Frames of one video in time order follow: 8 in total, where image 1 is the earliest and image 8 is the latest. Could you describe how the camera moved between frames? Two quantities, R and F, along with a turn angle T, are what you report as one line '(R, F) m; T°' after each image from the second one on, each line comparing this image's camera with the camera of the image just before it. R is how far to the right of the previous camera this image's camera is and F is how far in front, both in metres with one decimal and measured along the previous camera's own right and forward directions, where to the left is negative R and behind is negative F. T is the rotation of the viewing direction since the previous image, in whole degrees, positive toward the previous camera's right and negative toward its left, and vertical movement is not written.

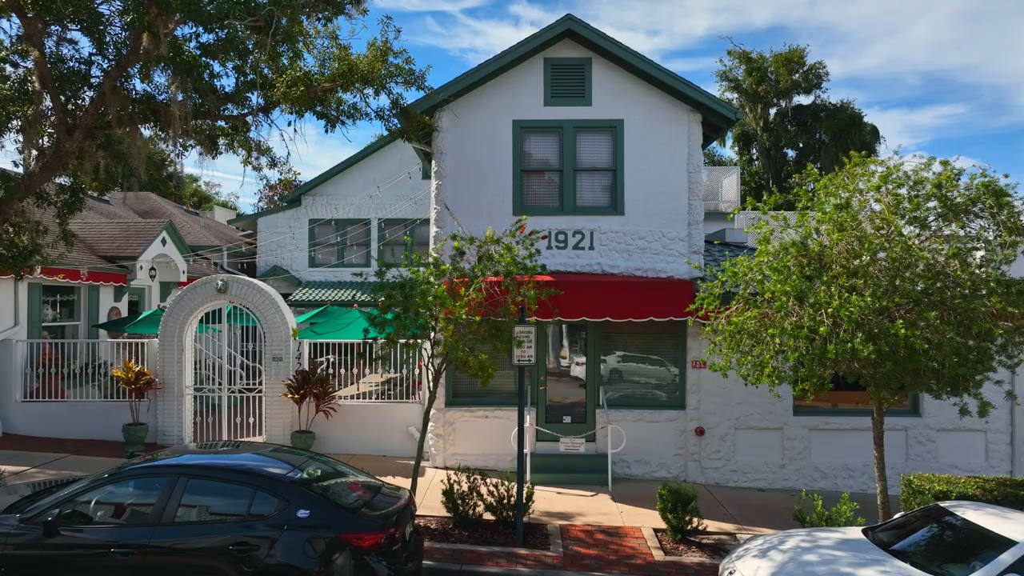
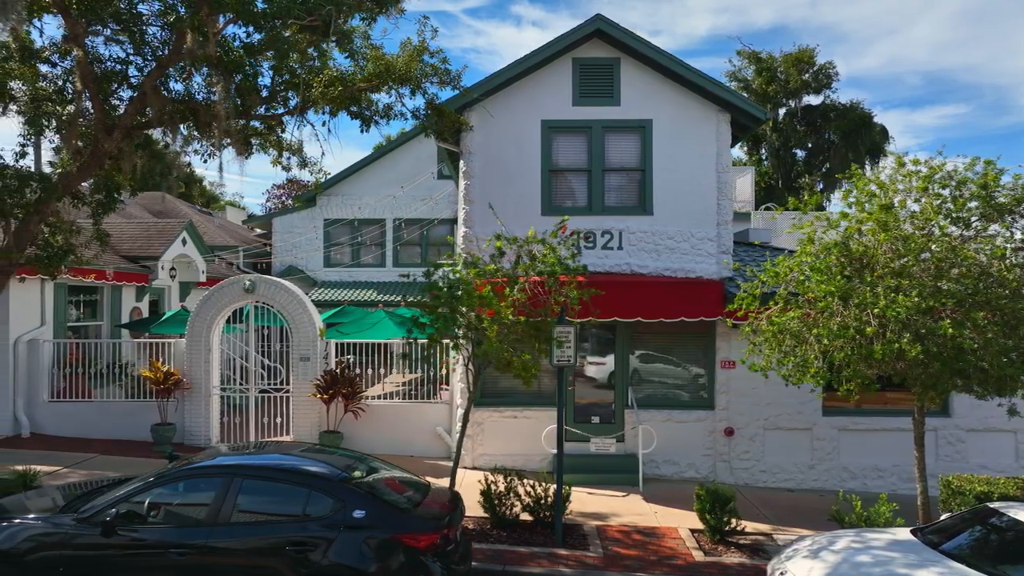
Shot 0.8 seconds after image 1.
(-0.2, 0.0) m; 0°
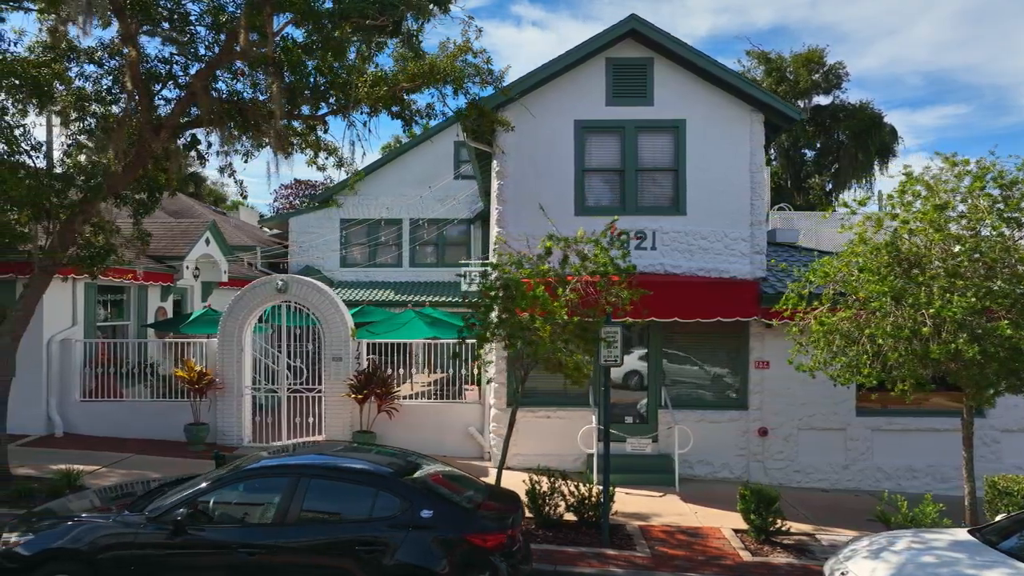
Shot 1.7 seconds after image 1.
(-0.3, 0.0) m; 0°
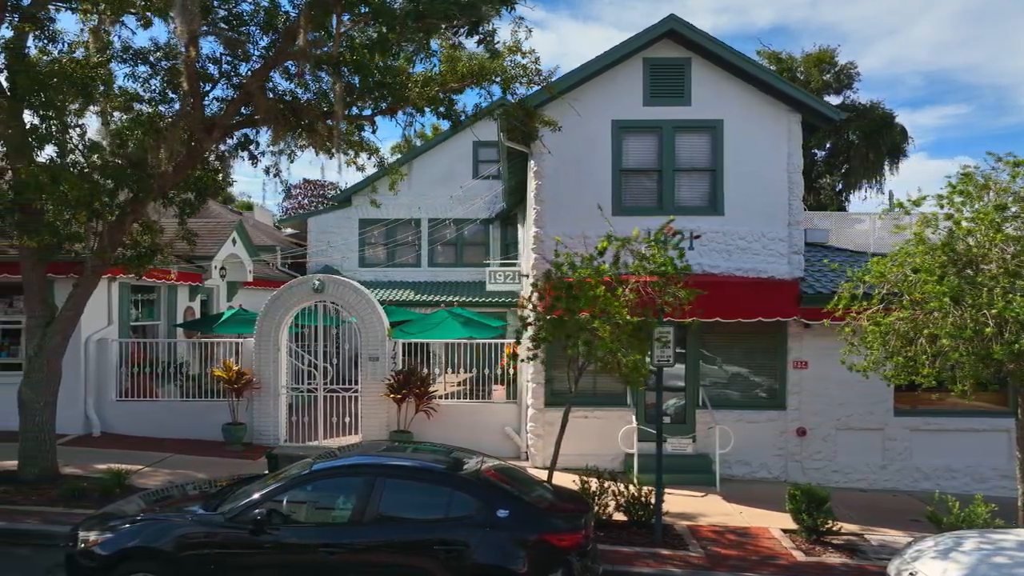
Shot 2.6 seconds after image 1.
(-0.3, 0.0) m; 0°
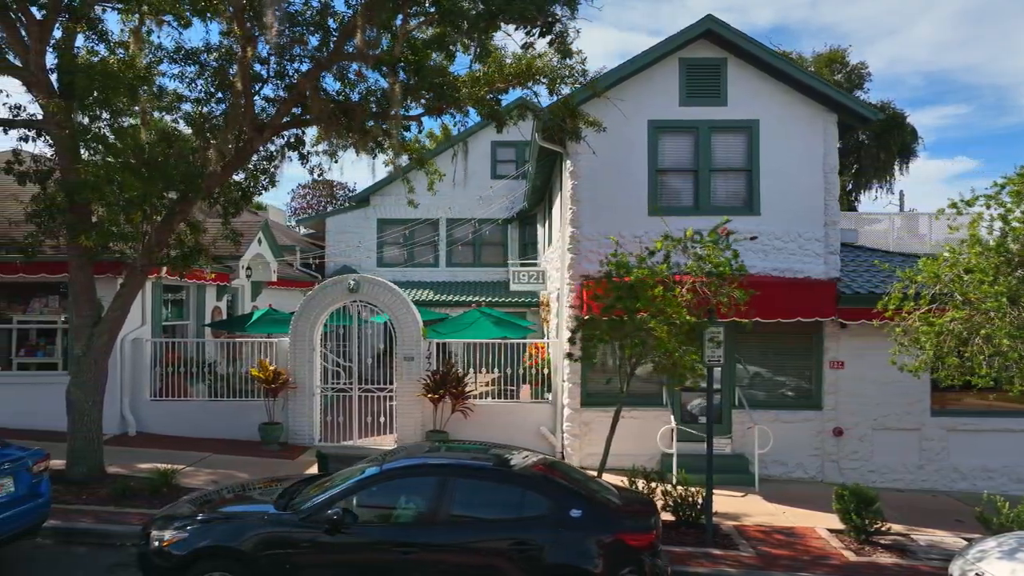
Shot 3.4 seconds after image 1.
(-0.3, 0.0) m; 0°
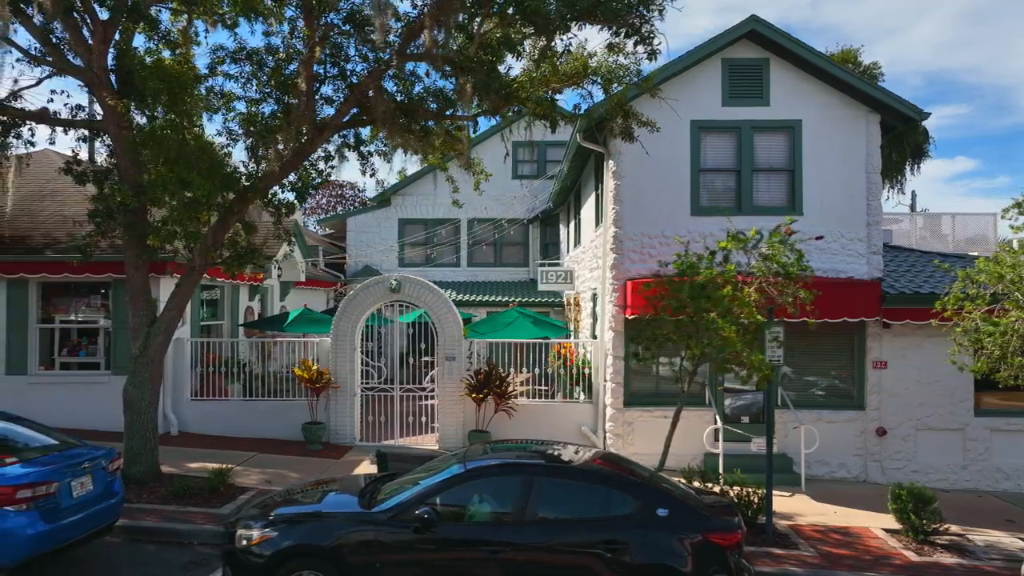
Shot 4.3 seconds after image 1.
(-0.4, 0.0) m; 0°
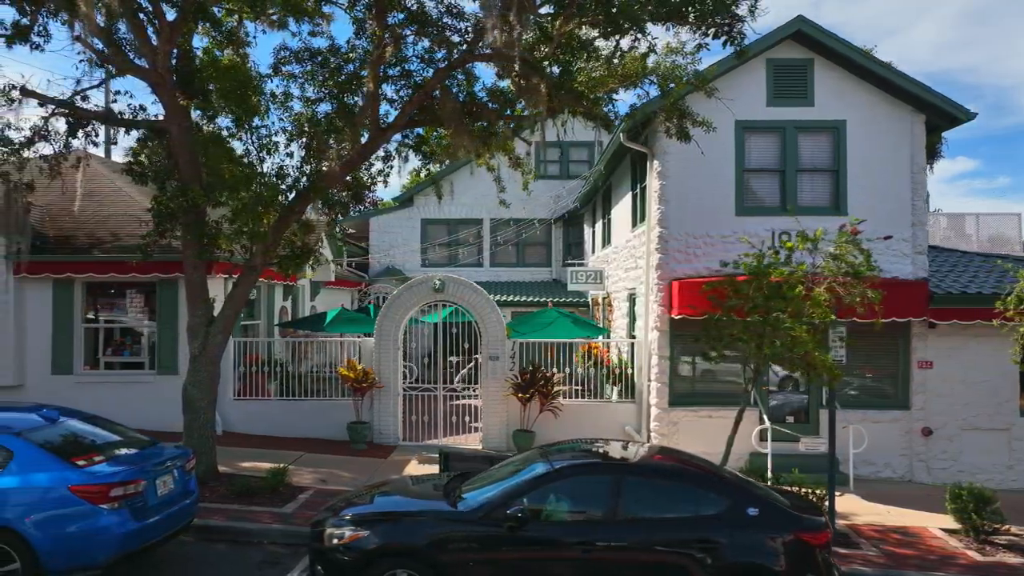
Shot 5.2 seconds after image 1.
(-0.4, 0.0) m; 0°
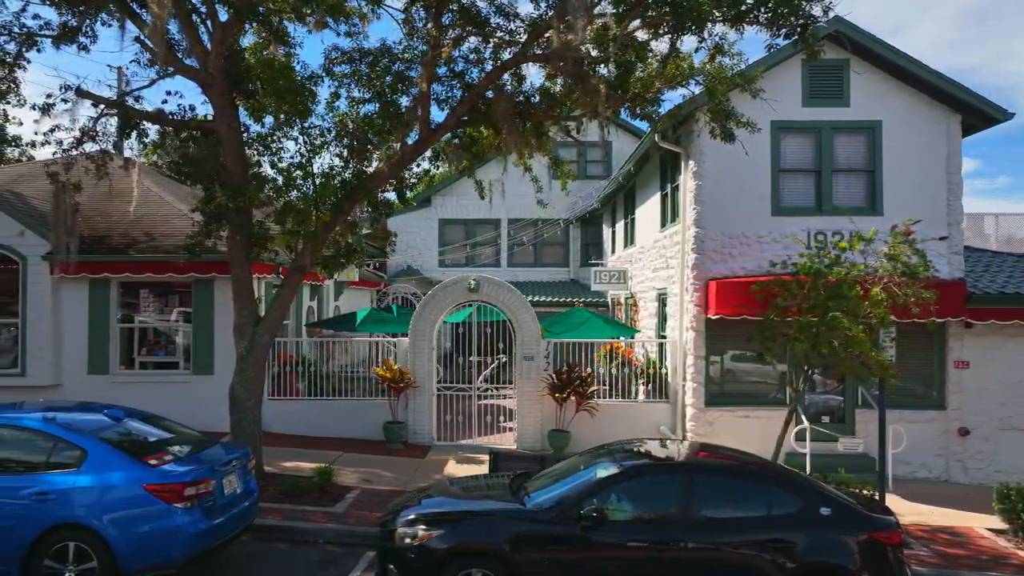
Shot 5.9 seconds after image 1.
(-0.3, 0.0) m; 0°
